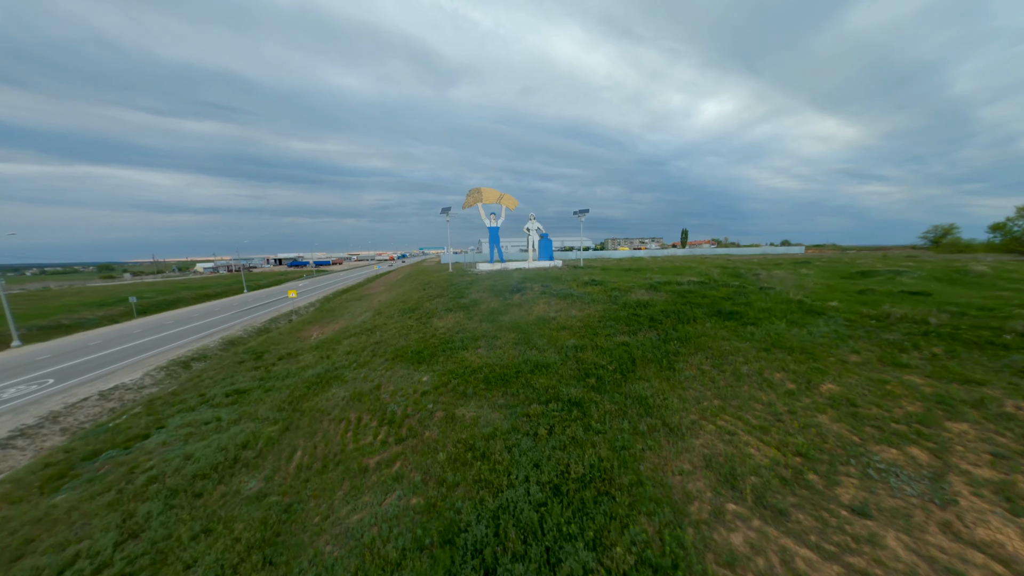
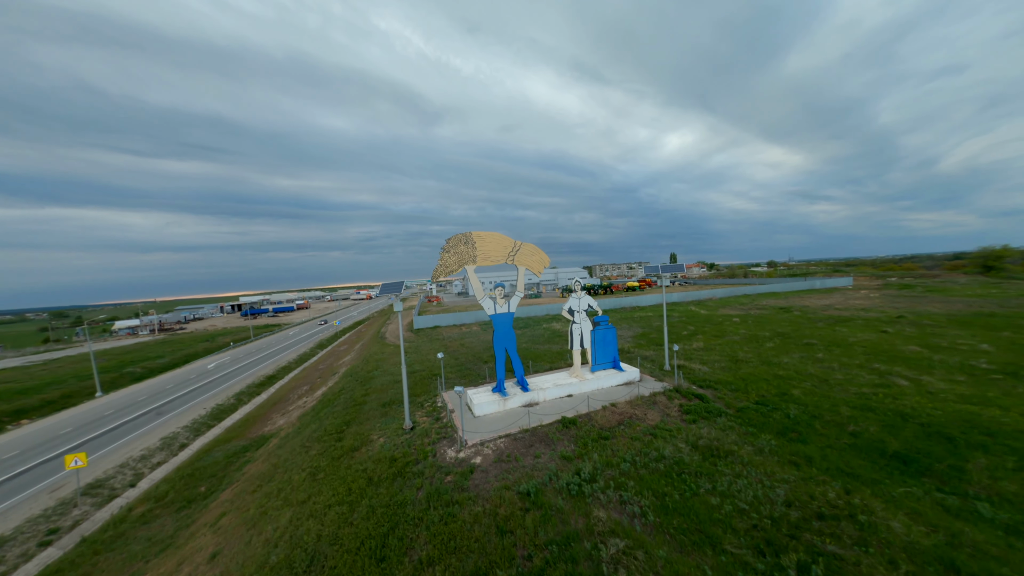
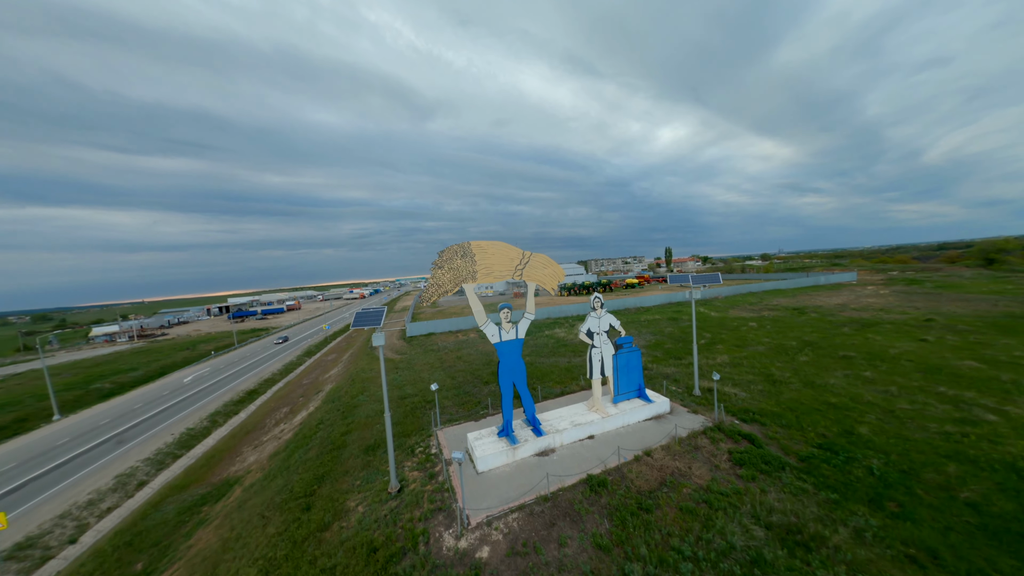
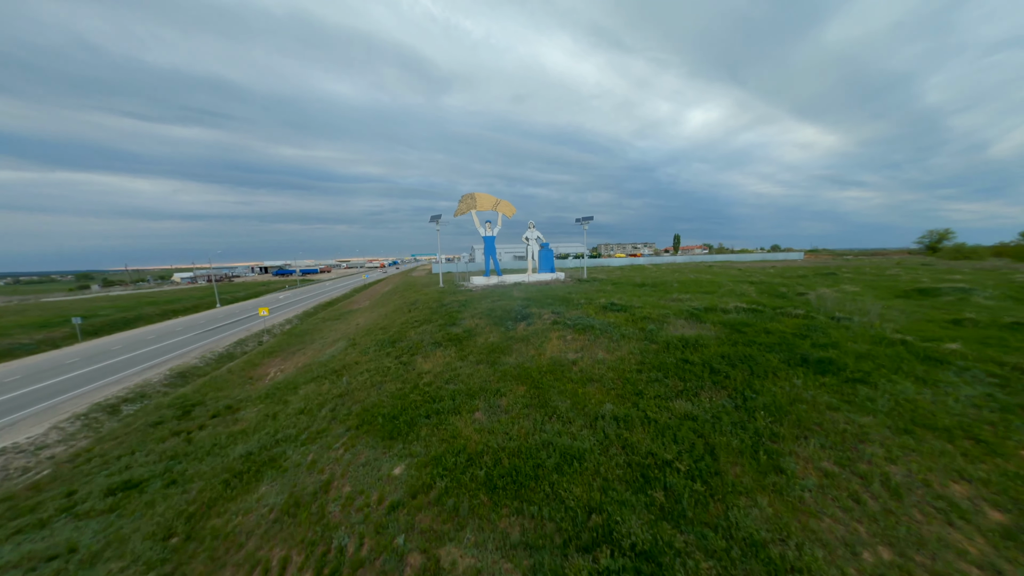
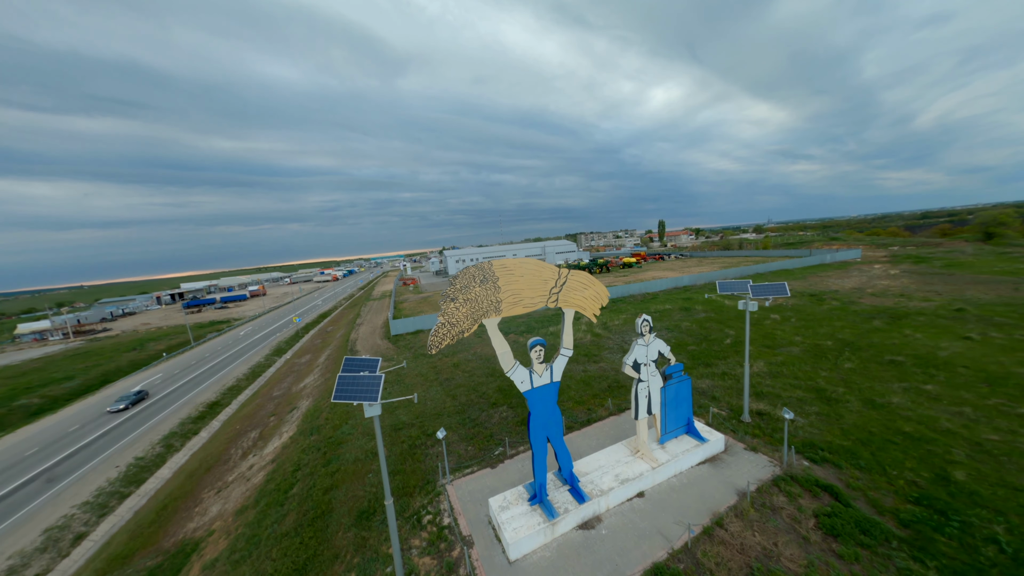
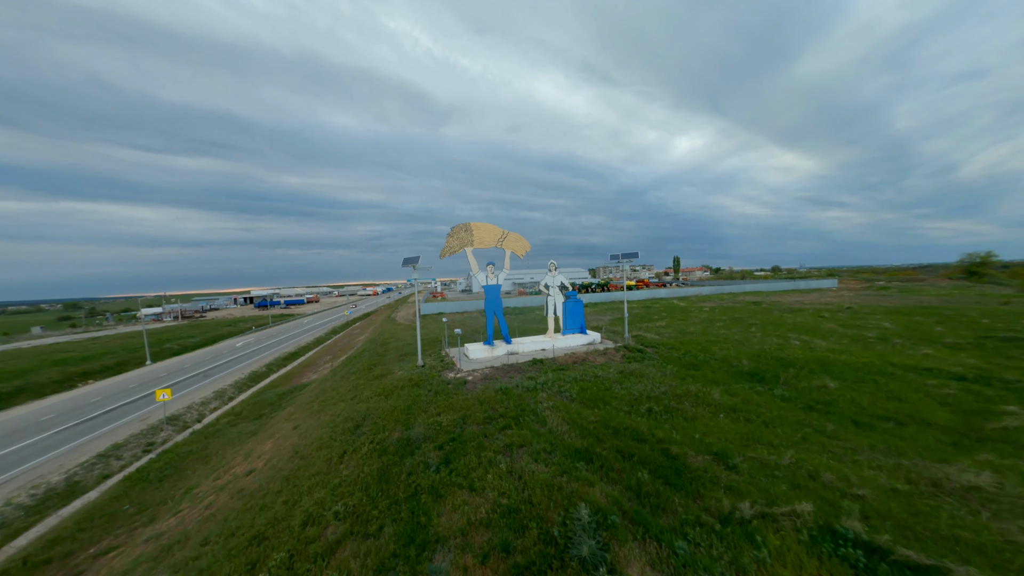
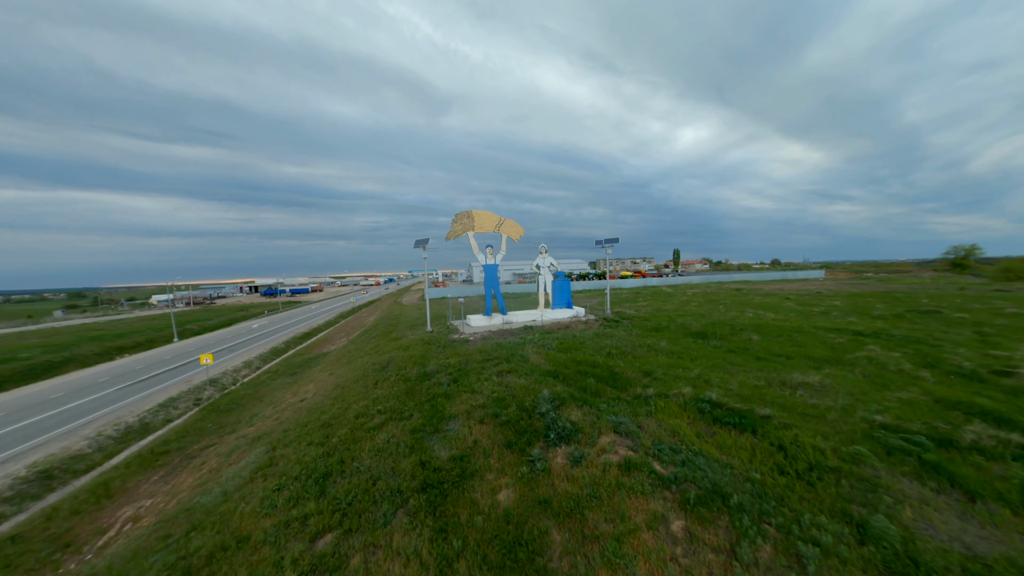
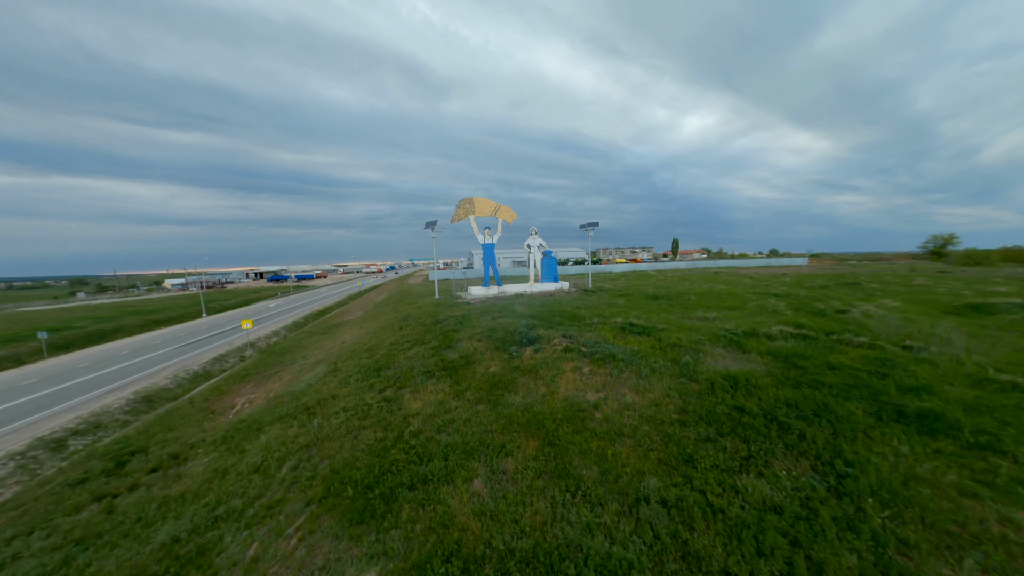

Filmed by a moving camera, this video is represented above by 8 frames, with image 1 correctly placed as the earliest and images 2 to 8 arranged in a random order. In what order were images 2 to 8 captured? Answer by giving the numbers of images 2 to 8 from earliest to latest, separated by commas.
4, 8, 7, 6, 2, 3, 5
